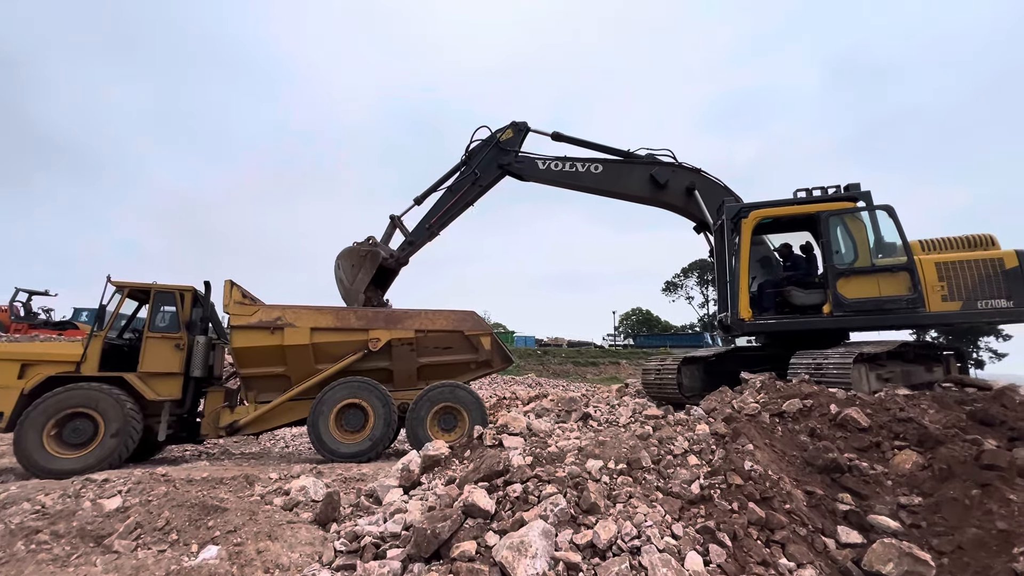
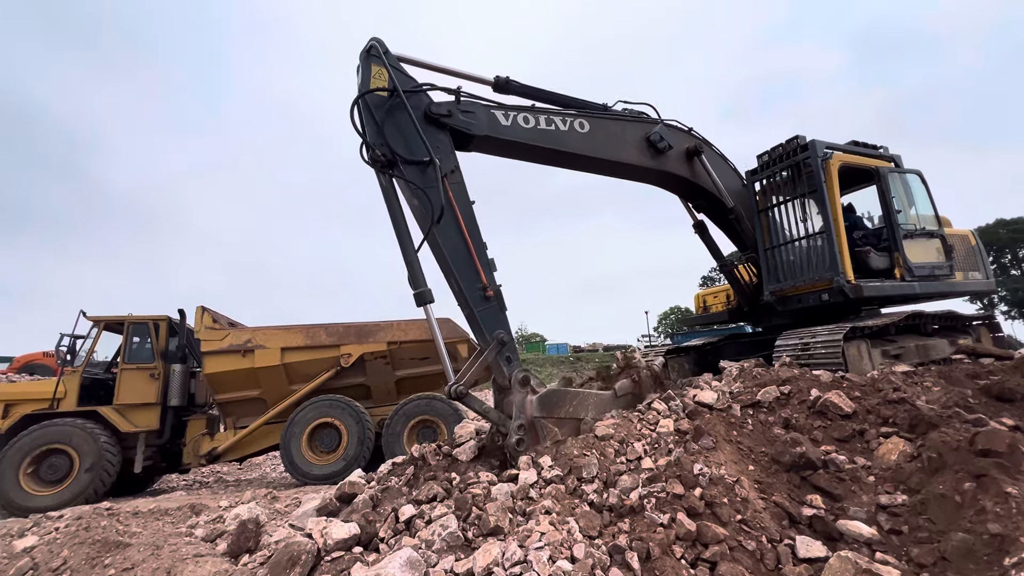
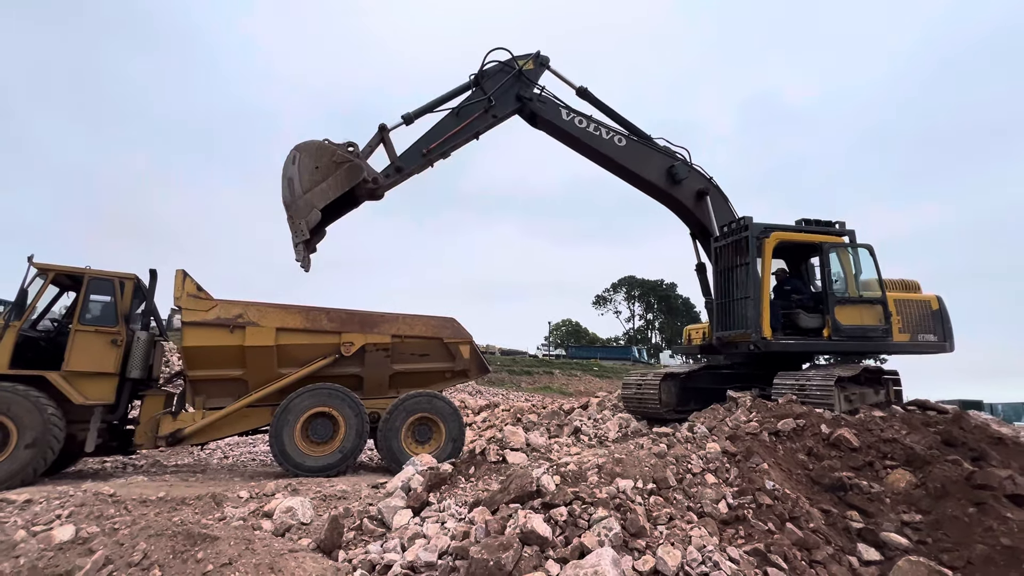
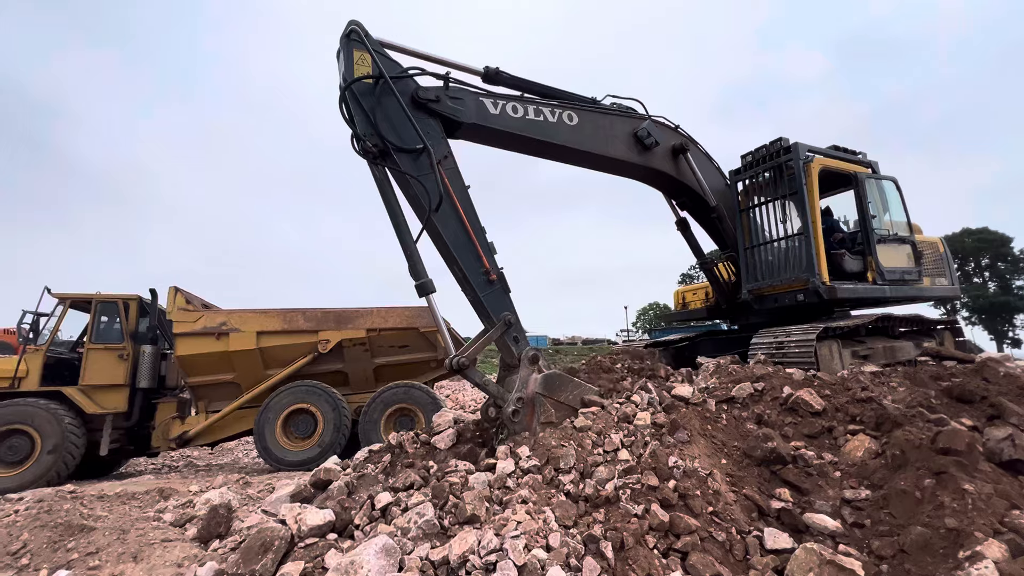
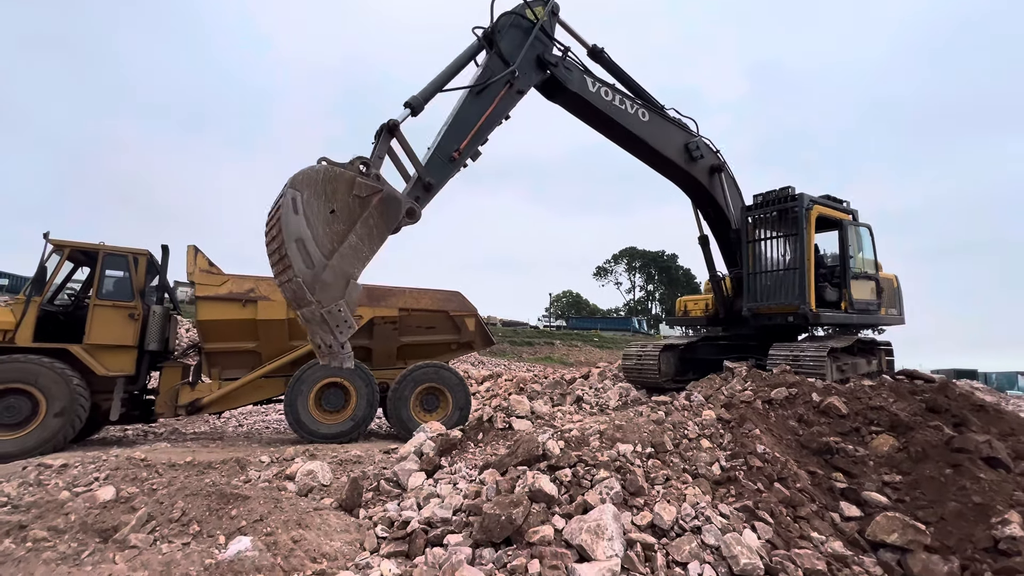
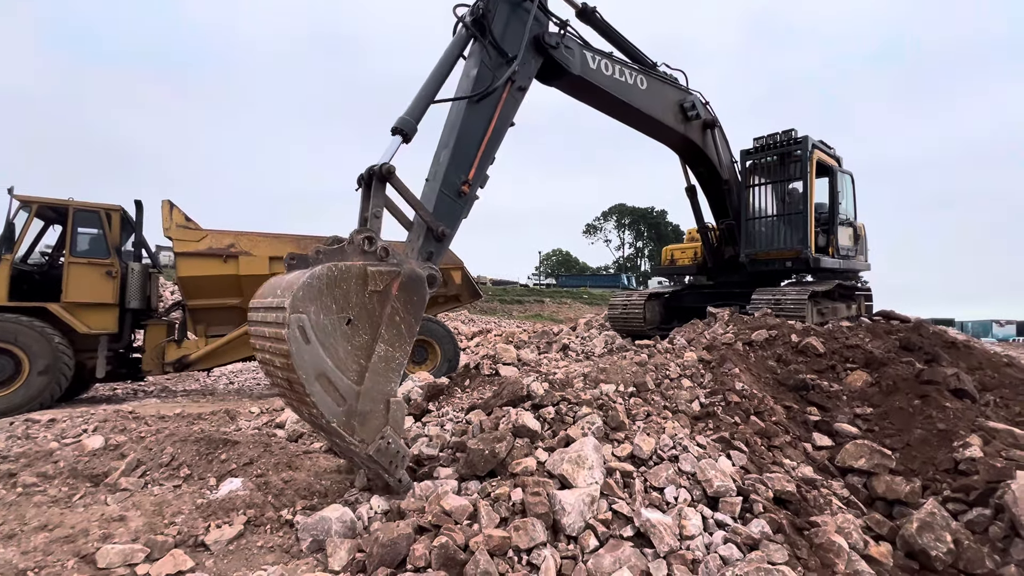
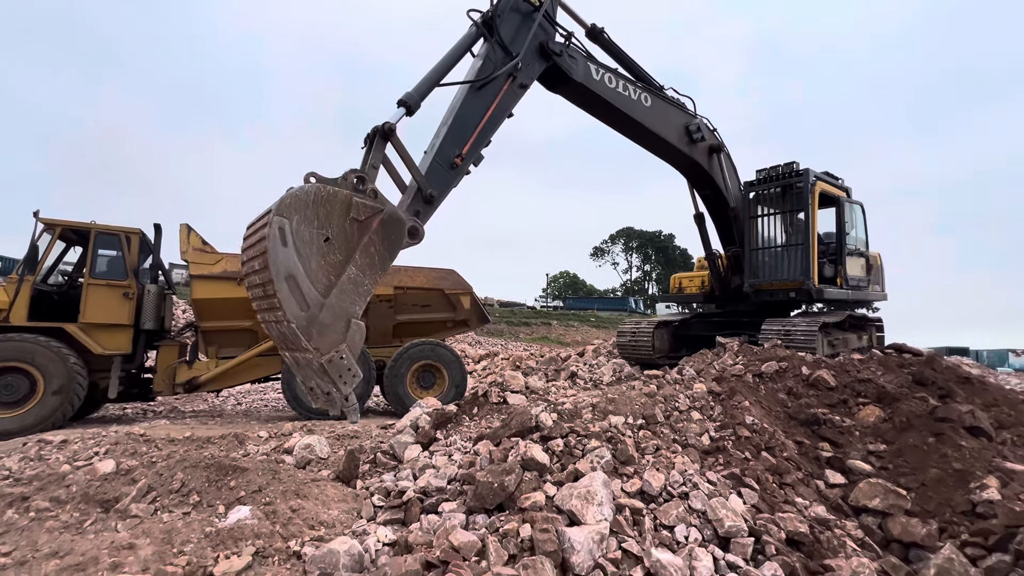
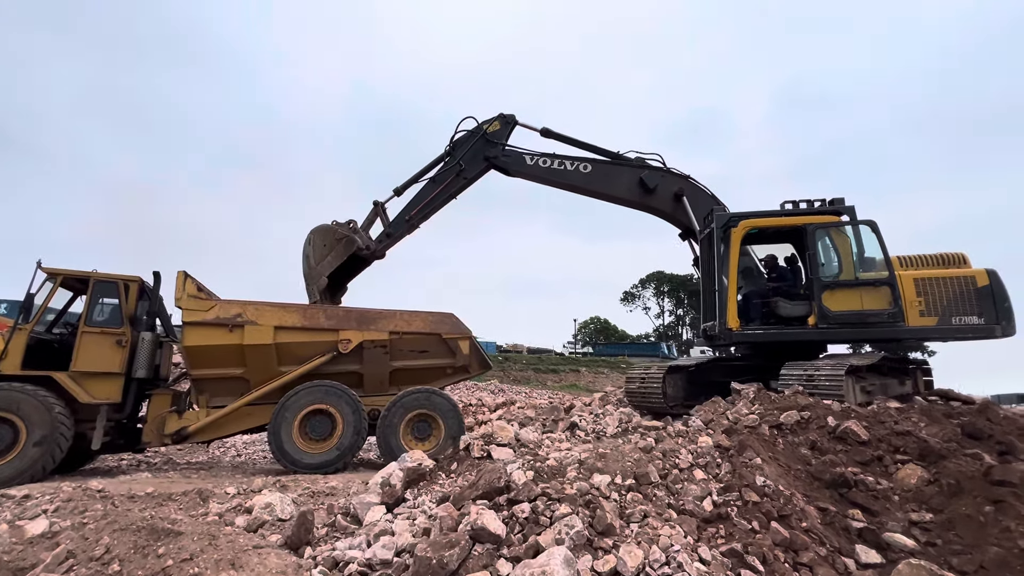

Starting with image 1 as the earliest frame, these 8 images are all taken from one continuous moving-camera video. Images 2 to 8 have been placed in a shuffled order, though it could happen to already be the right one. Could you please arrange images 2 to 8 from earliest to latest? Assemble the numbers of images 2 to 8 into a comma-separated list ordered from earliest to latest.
8, 3, 5, 7, 6, 4, 2
